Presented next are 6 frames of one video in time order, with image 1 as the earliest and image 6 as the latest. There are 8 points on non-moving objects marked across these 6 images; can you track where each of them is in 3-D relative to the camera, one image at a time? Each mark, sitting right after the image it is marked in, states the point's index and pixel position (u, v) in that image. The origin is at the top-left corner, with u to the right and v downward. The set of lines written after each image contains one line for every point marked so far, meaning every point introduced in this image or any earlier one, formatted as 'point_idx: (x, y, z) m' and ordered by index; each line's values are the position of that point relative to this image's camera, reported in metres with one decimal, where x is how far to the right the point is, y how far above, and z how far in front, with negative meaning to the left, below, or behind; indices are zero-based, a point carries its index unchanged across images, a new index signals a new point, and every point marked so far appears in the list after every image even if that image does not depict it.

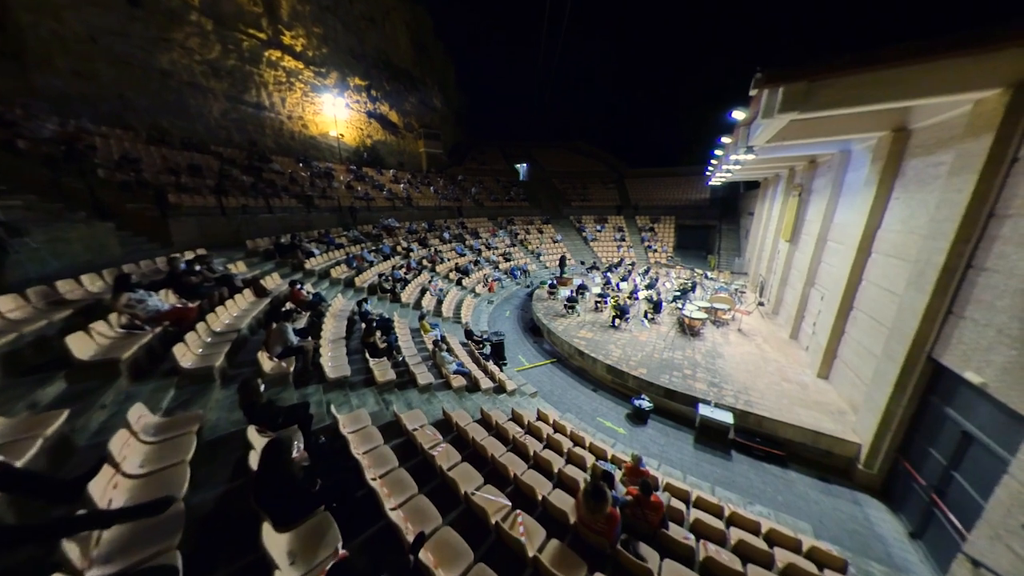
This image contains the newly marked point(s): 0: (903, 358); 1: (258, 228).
0: (+7.2, -1.3, +5.3) m
1: (-10.1, +2.4, +11.6) m
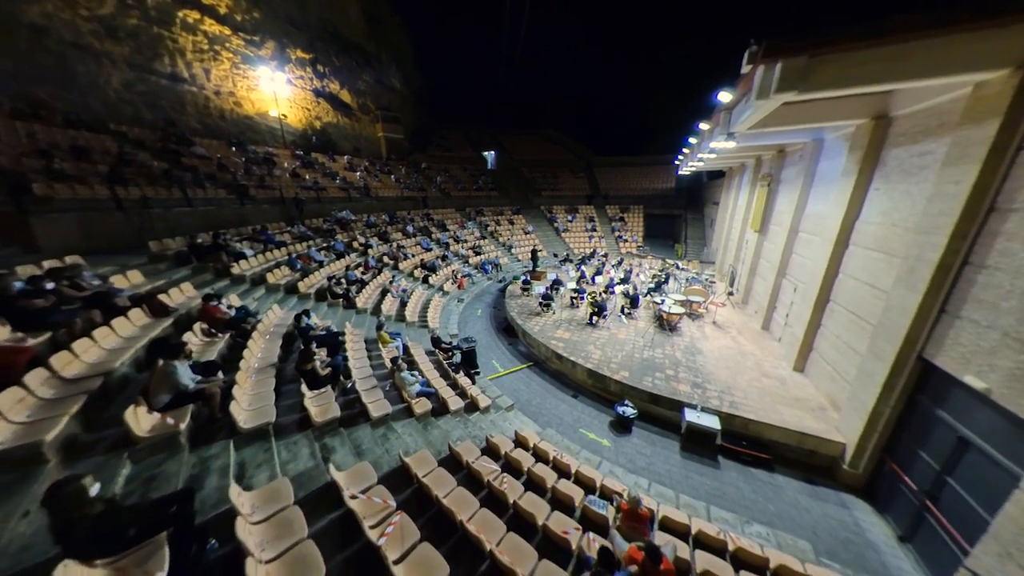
0: (+6.7, -1.3, +5.1) m
1: (-11.2, +2.1, +9.5) m
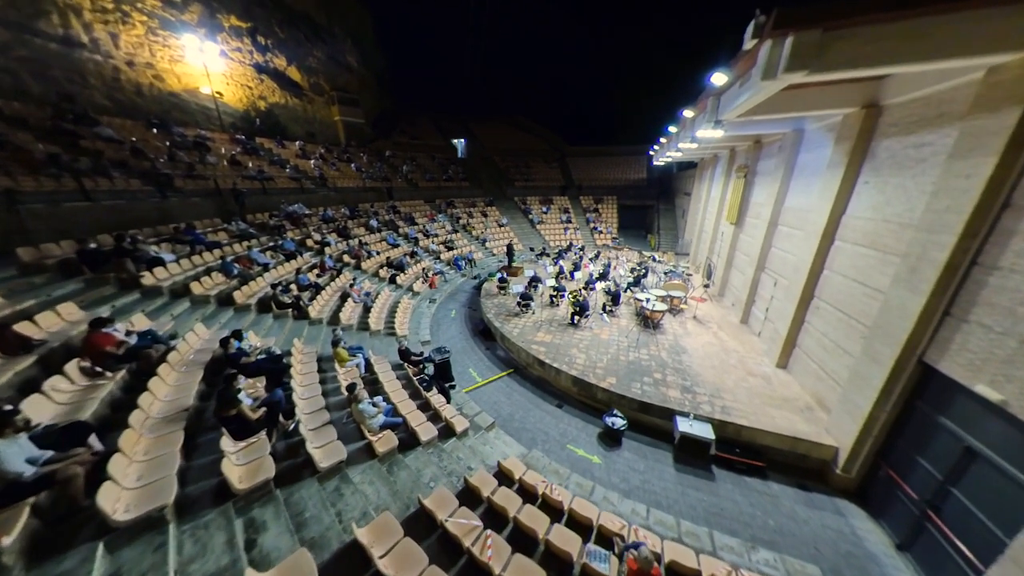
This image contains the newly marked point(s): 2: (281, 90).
0: (+6.4, -1.3, +4.9) m
1: (-11.9, +1.7, +7.6) m
2: (-15.2, +13.0, +19.1) m
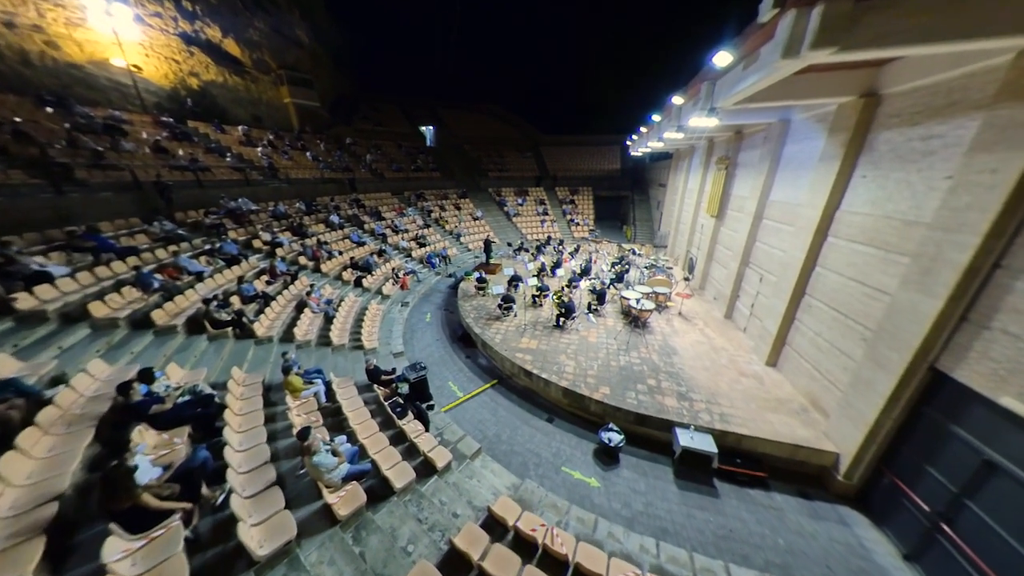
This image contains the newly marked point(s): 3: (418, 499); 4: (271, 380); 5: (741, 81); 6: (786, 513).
0: (+6.3, -1.3, +4.6) m
1: (-12.4, +1.1, +5.7) m
2: (-16.9, +12.7, +16.5) m
3: (-1.5, -3.4, +4.6) m
4: (-5.2, -2.0, +6.2) m
5: (+4.2, +3.8, +5.3) m
6: (+5.1, -4.2, +5.3) m
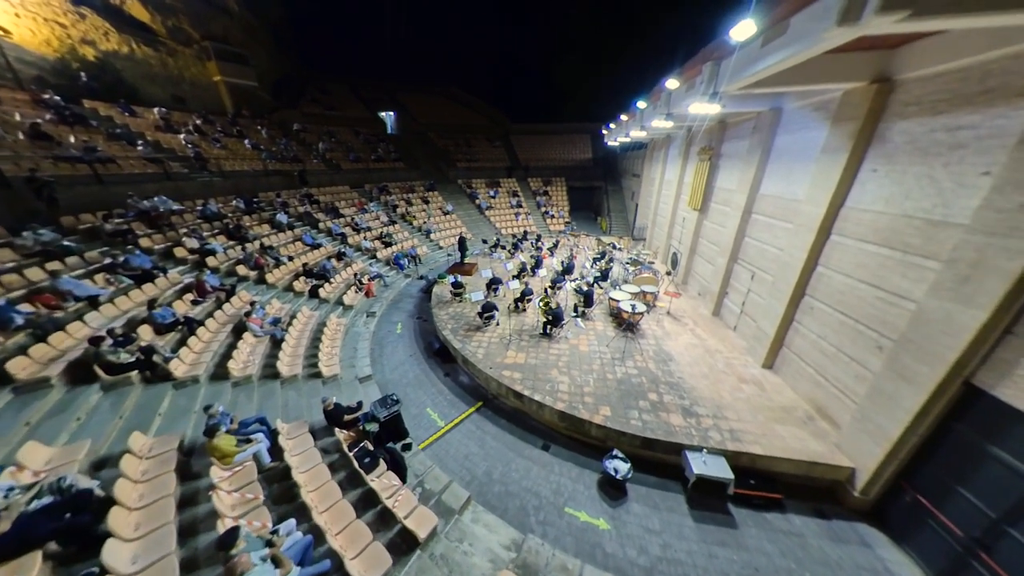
0: (+6.2, -1.4, +4.3) m
1: (-12.5, +0.2, +3.6) m
2: (-18.5, +11.9, +13.5) m
3: (-1.4, -3.8, +3.6) m
4: (-5.3, -2.5, +4.8) m
5: (+3.9, +3.6, +4.6) m
6: (+5.1, -4.3, +4.9) m
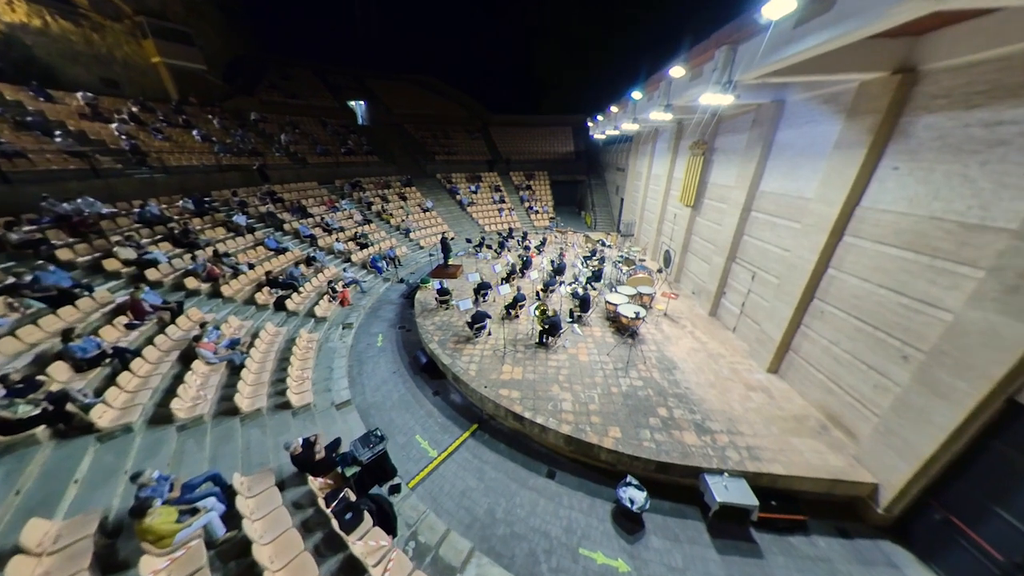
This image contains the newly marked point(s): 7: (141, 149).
0: (+6.3, -1.6, +4.0) m
1: (-12.3, -0.5, +2.0) m
2: (-19.3, +11.3, +11.3) m
3: (-1.2, -4.2, +2.9) m
4: (-5.2, -3.0, +3.8) m
5: (+3.8, +3.4, +4.0) m
6: (+5.2, -4.5, +4.6) m
7: (-15.0, +5.6, +11.6) m
